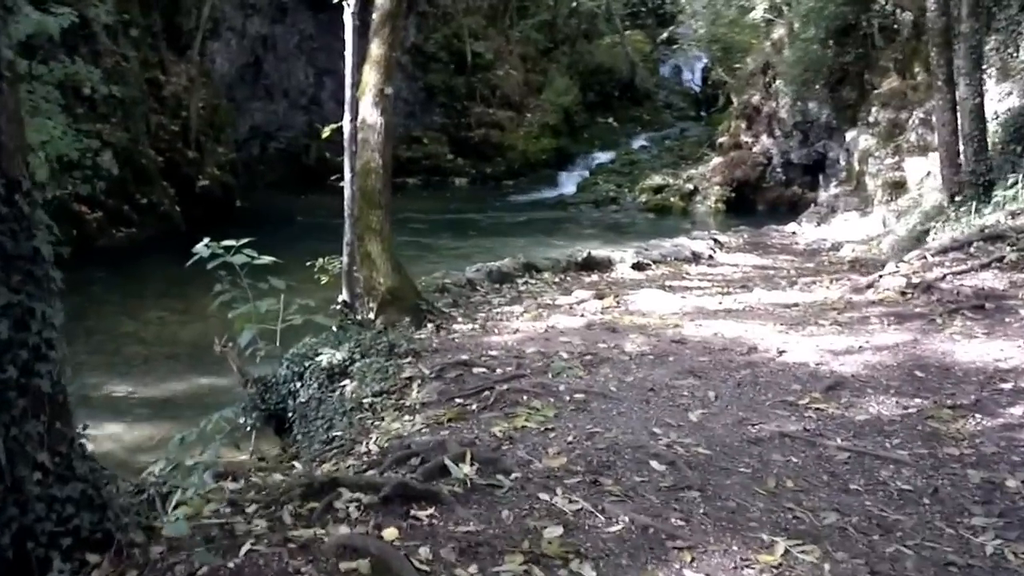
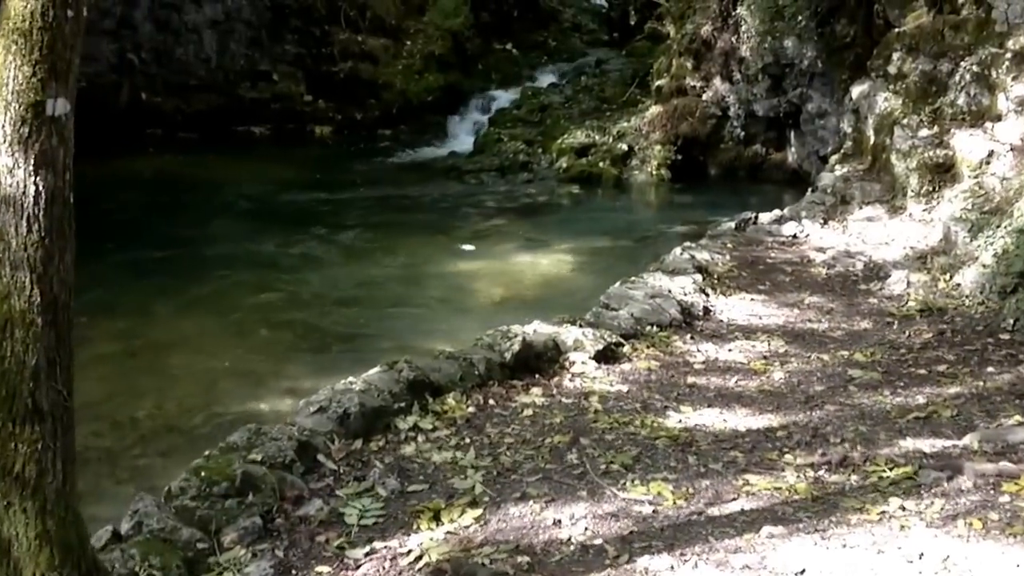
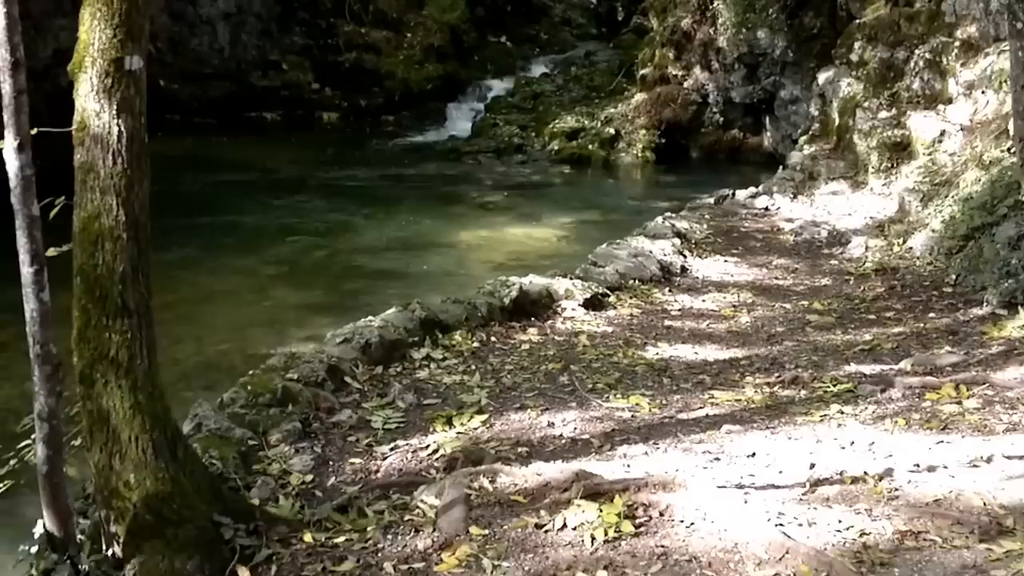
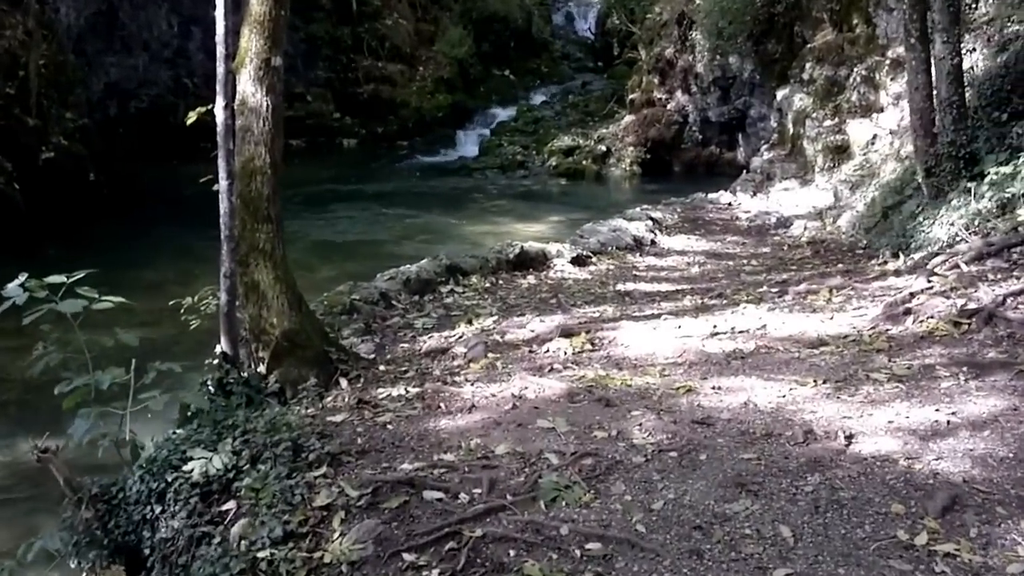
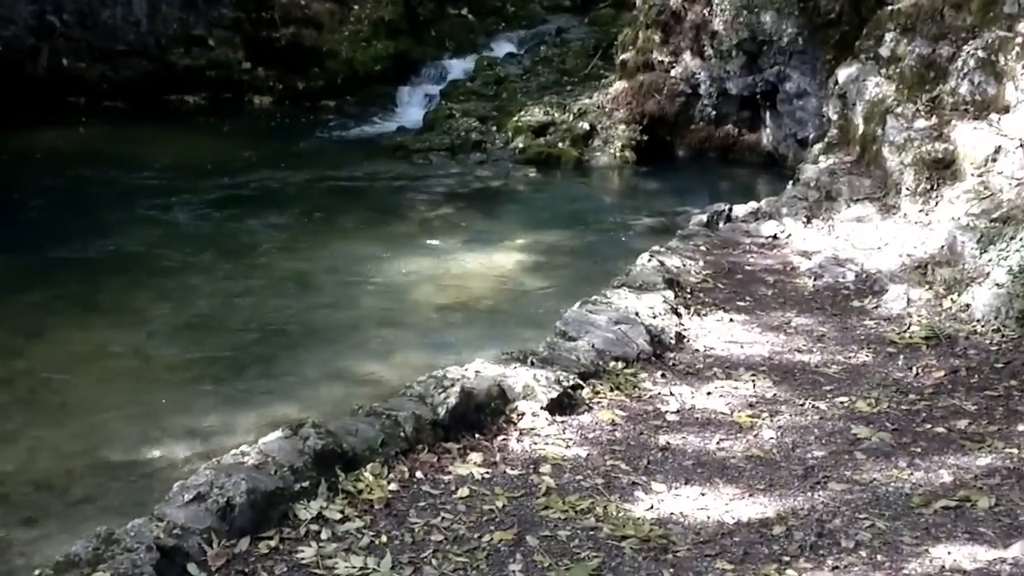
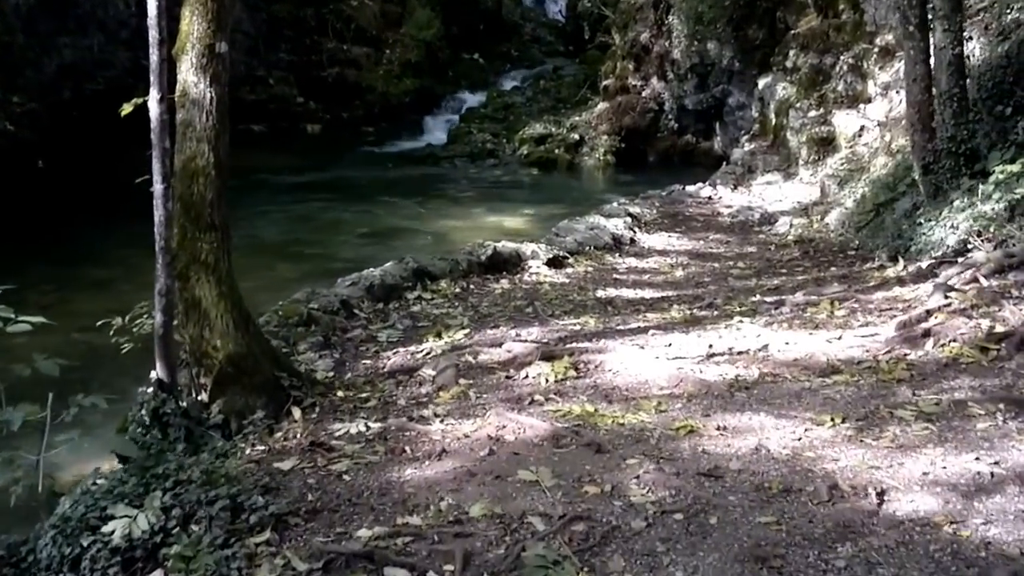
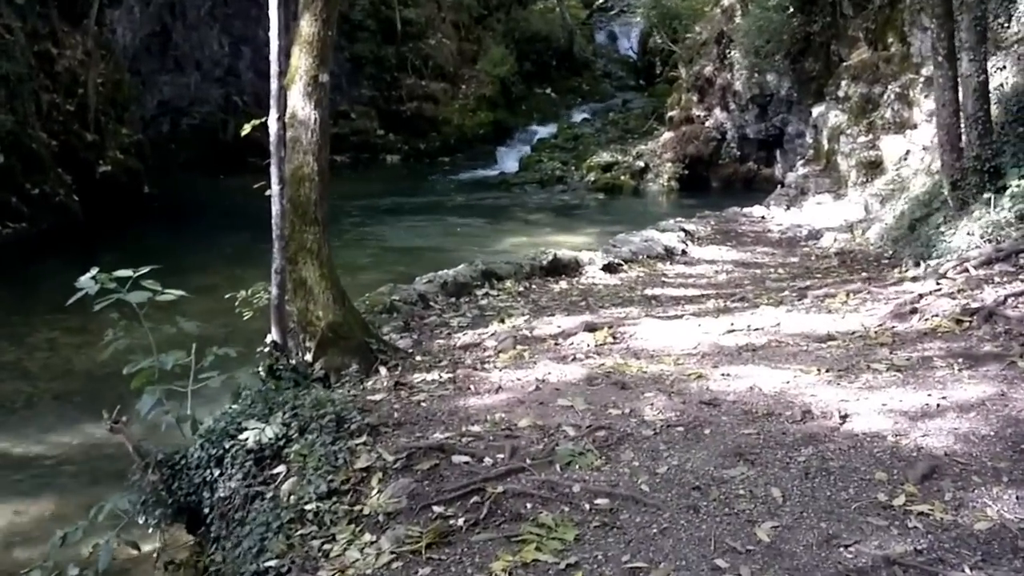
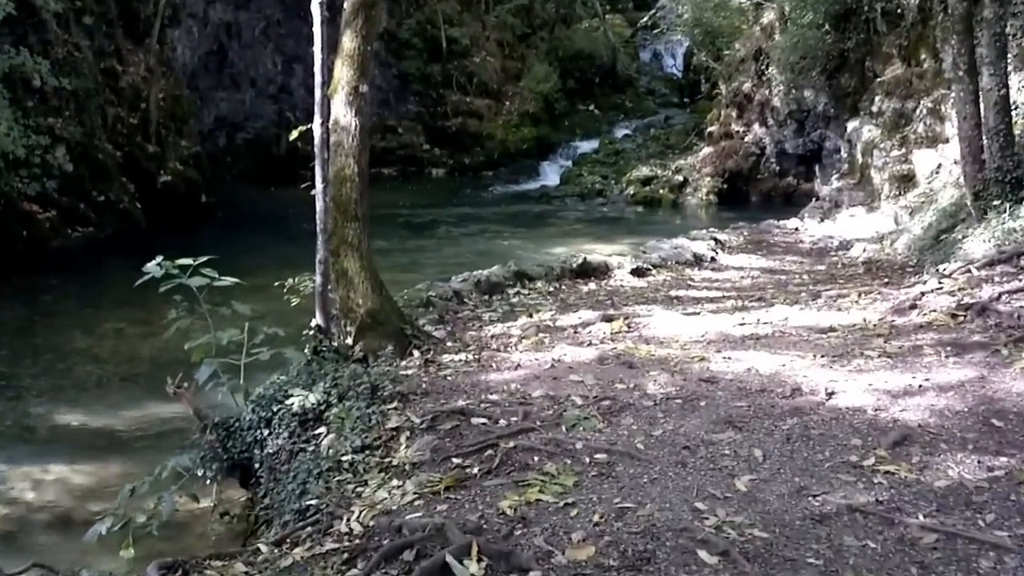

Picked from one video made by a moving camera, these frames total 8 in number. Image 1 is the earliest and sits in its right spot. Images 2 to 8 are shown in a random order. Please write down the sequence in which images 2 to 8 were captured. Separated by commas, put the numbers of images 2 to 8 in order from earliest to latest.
8, 7, 4, 6, 3, 2, 5
